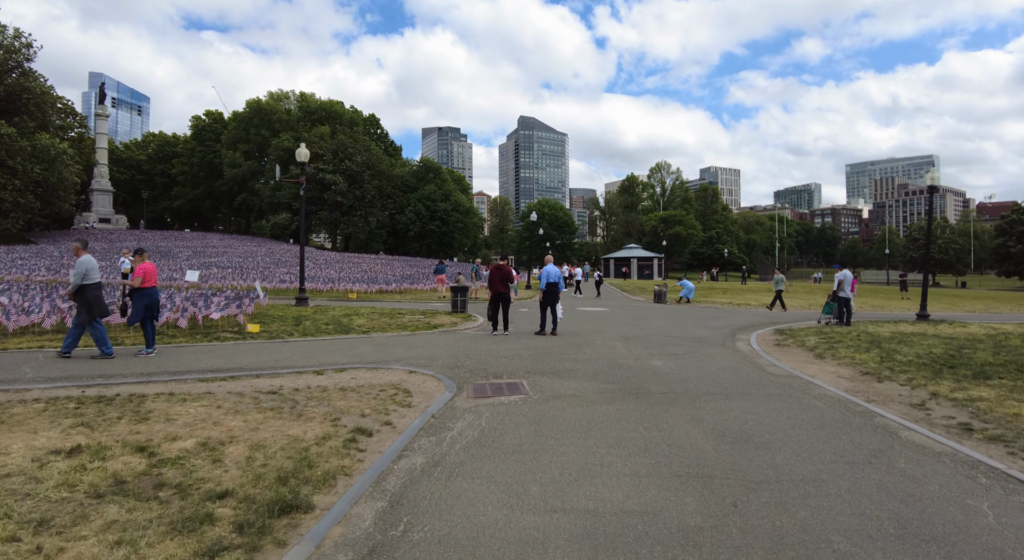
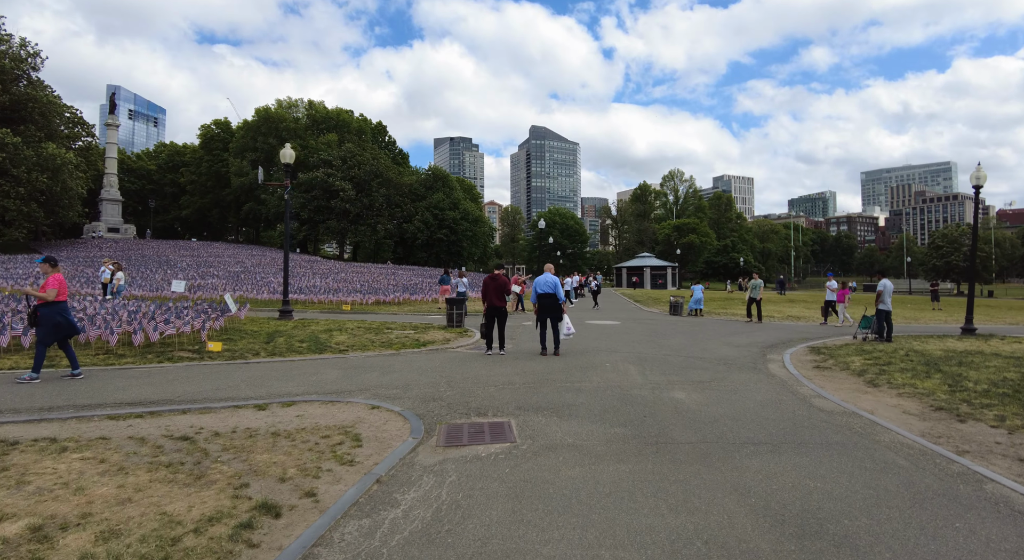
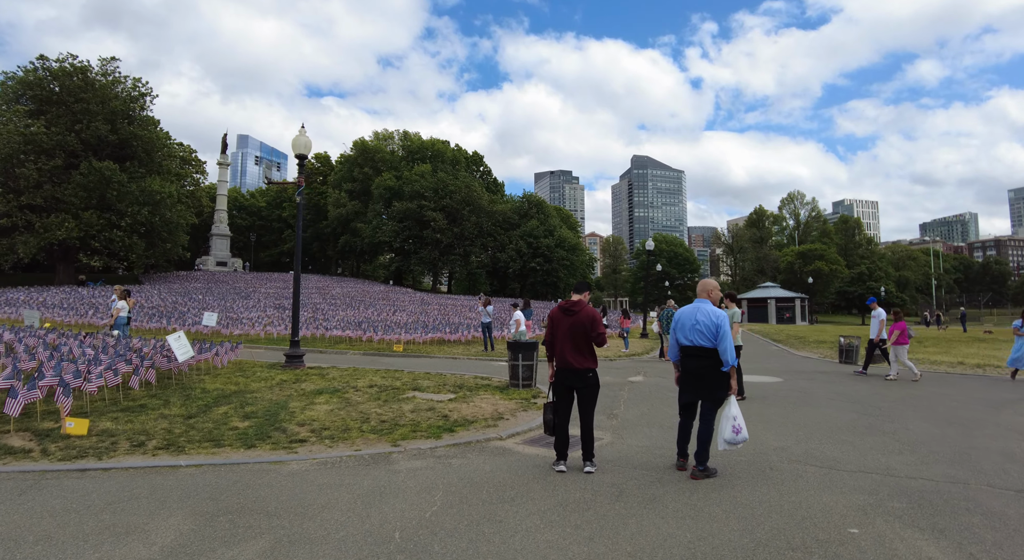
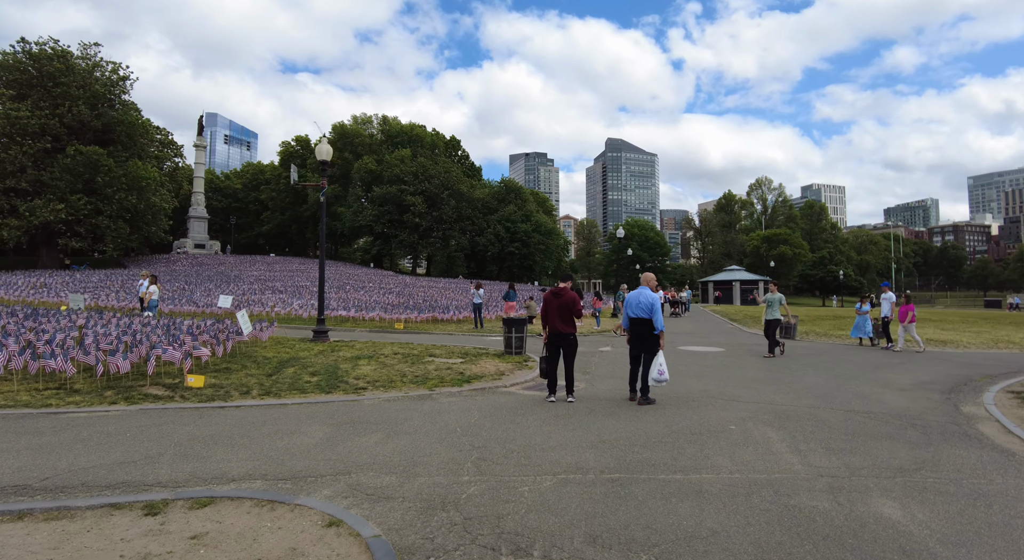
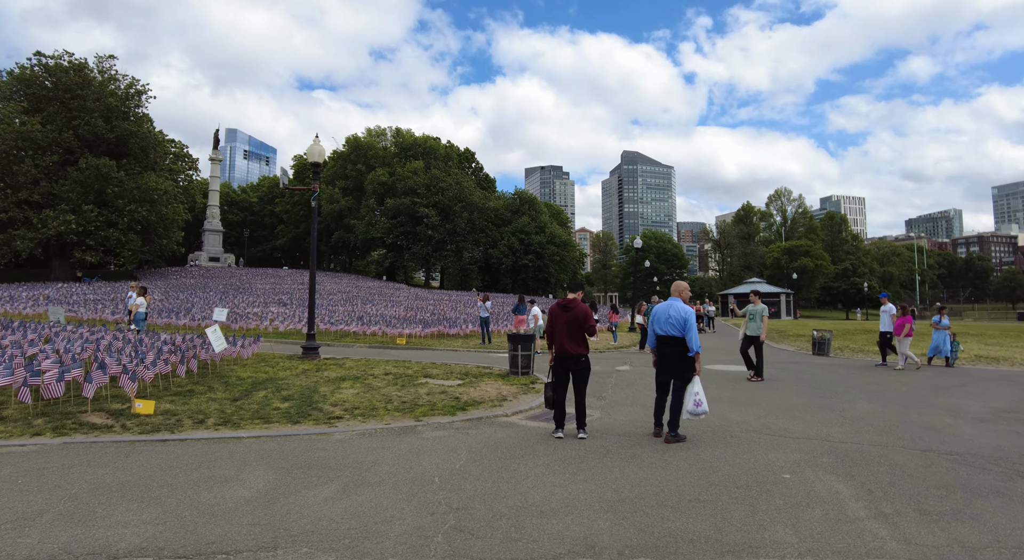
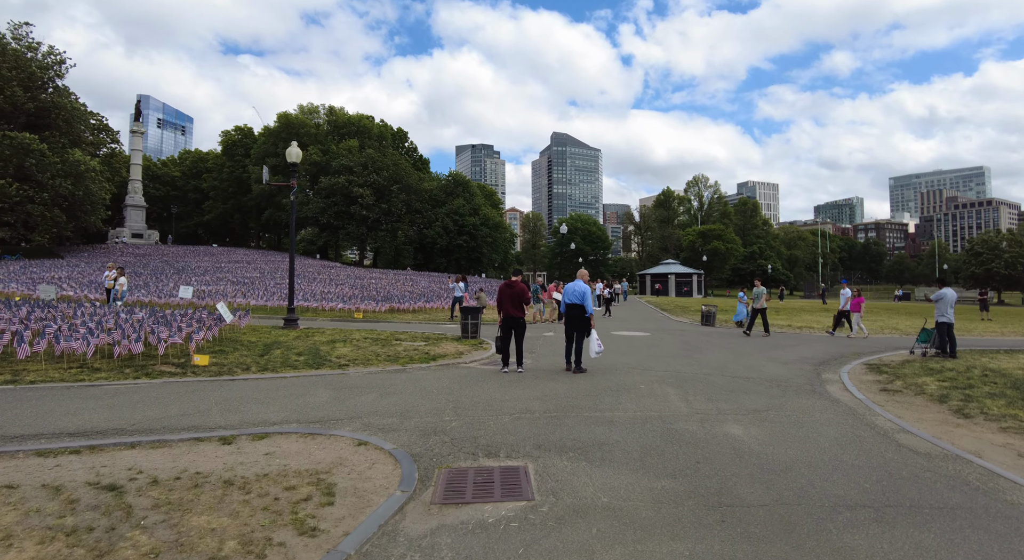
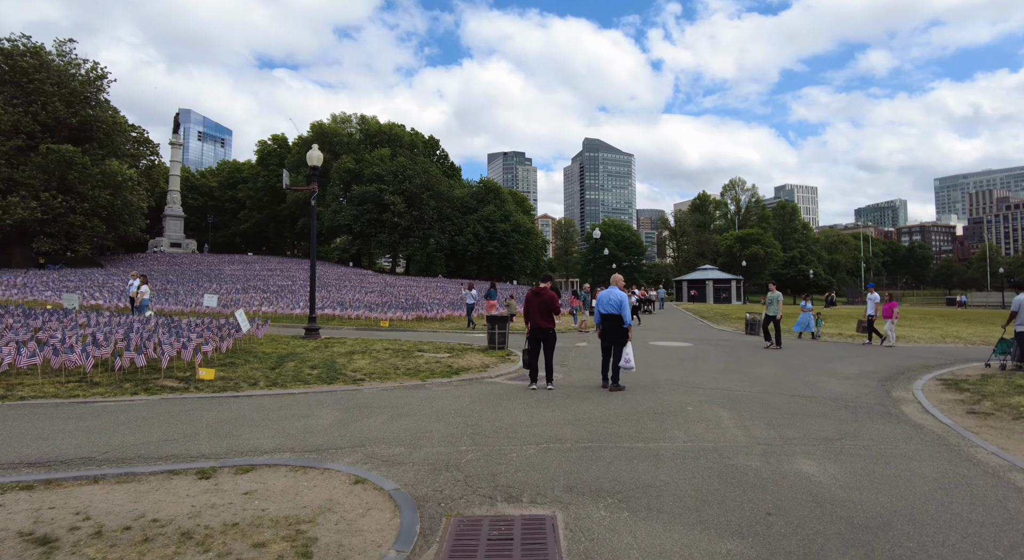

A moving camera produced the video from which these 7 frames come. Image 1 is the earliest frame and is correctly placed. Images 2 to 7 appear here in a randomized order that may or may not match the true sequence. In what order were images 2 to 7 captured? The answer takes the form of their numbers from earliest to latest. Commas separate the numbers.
2, 6, 7, 4, 5, 3
